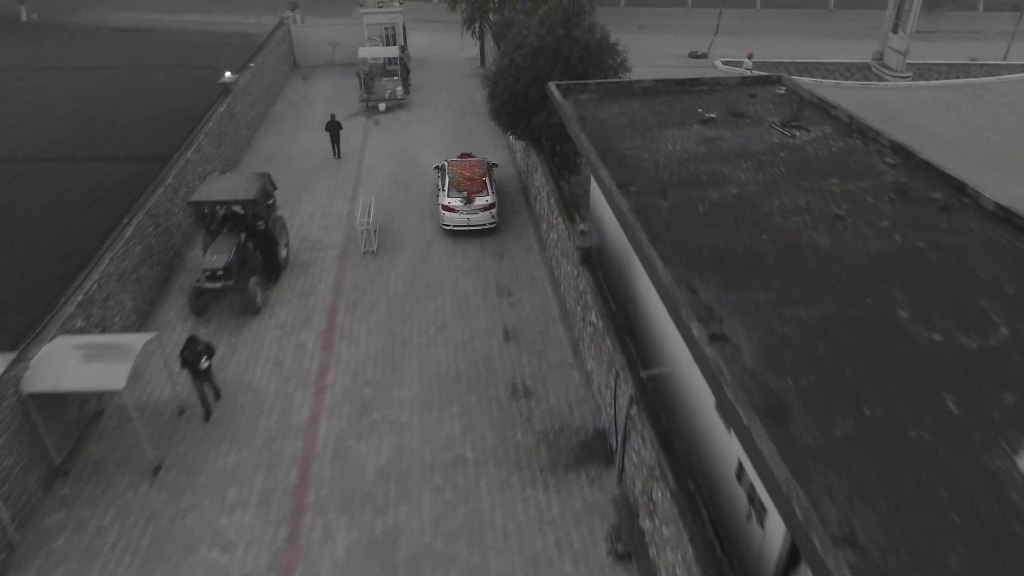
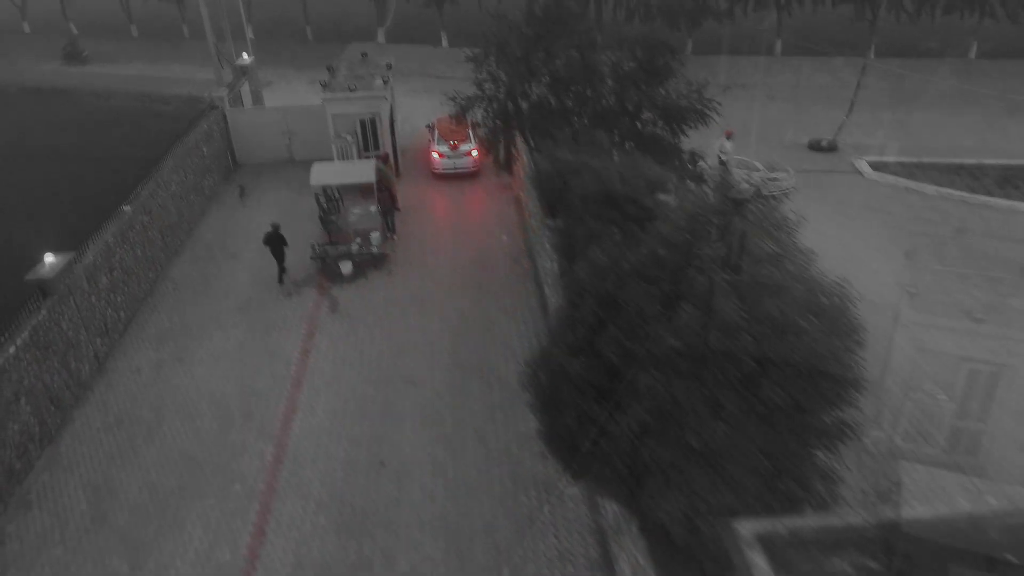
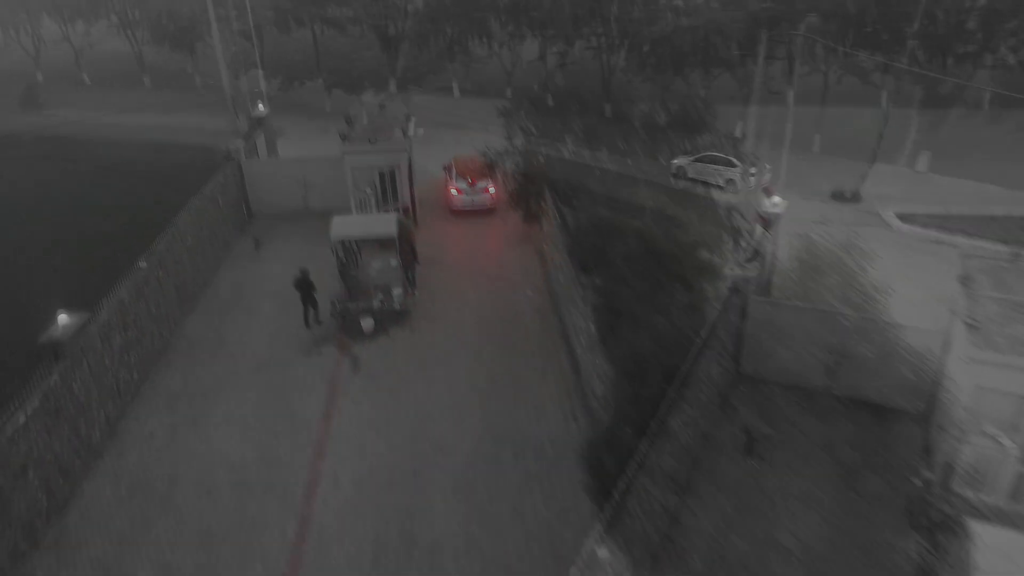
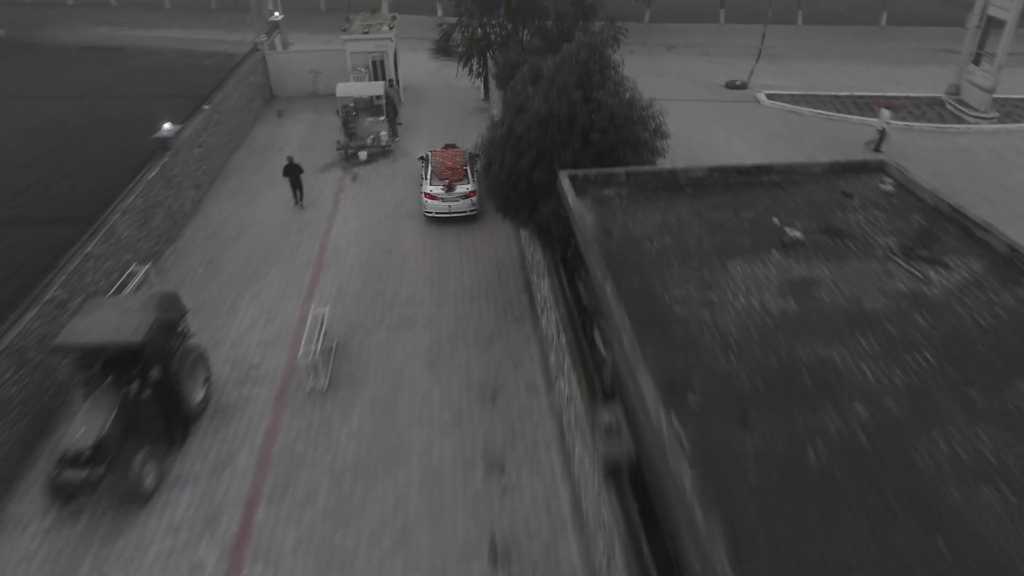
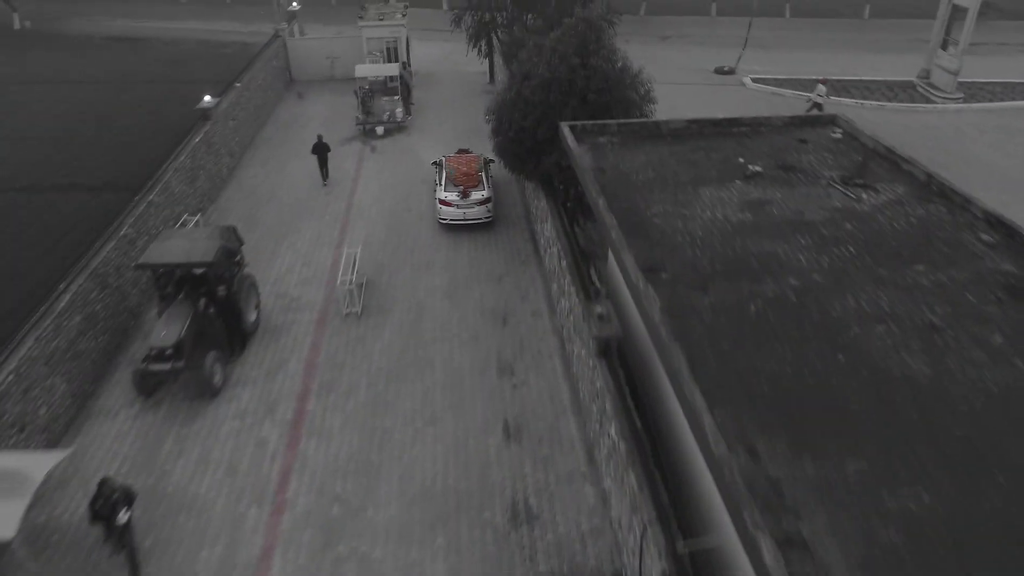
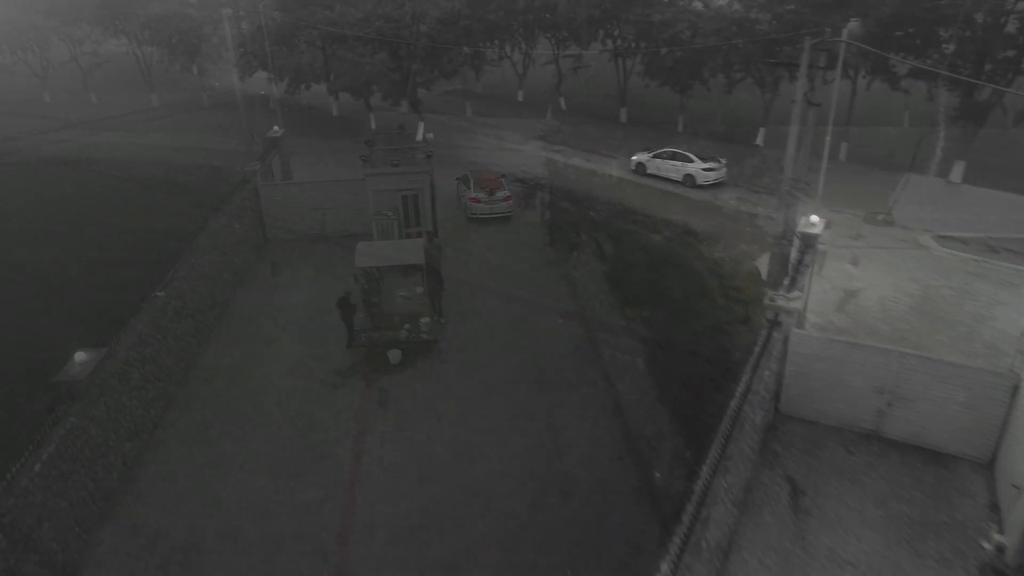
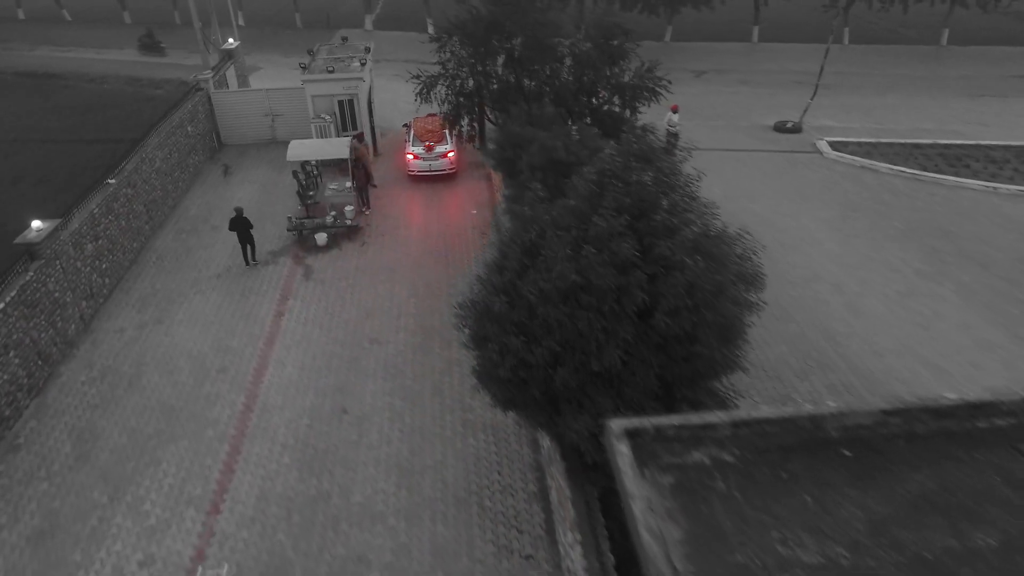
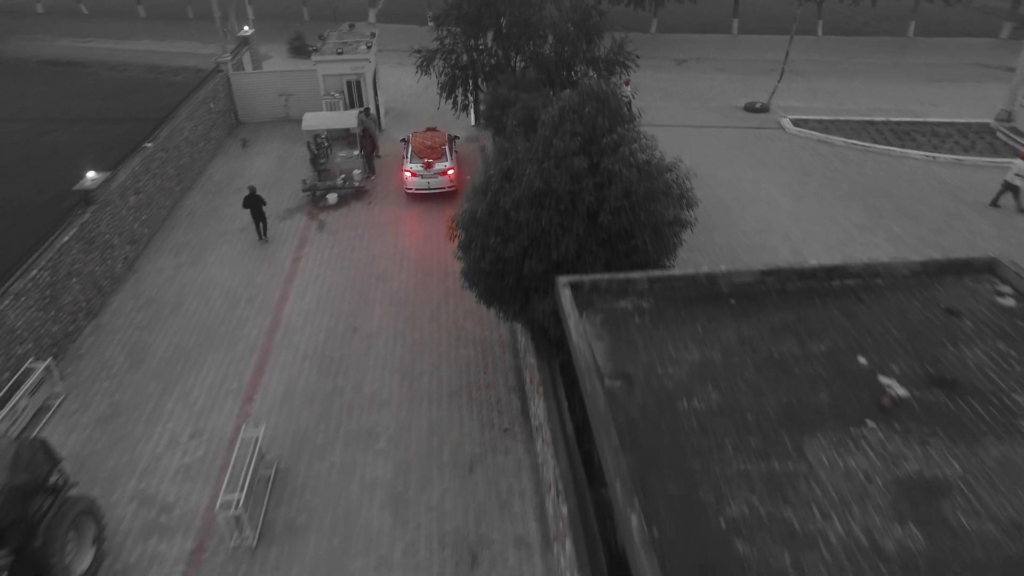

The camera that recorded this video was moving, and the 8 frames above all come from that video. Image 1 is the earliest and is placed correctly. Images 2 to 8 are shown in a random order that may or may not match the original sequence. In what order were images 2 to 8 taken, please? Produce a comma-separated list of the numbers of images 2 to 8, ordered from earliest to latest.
5, 4, 8, 7, 2, 3, 6
